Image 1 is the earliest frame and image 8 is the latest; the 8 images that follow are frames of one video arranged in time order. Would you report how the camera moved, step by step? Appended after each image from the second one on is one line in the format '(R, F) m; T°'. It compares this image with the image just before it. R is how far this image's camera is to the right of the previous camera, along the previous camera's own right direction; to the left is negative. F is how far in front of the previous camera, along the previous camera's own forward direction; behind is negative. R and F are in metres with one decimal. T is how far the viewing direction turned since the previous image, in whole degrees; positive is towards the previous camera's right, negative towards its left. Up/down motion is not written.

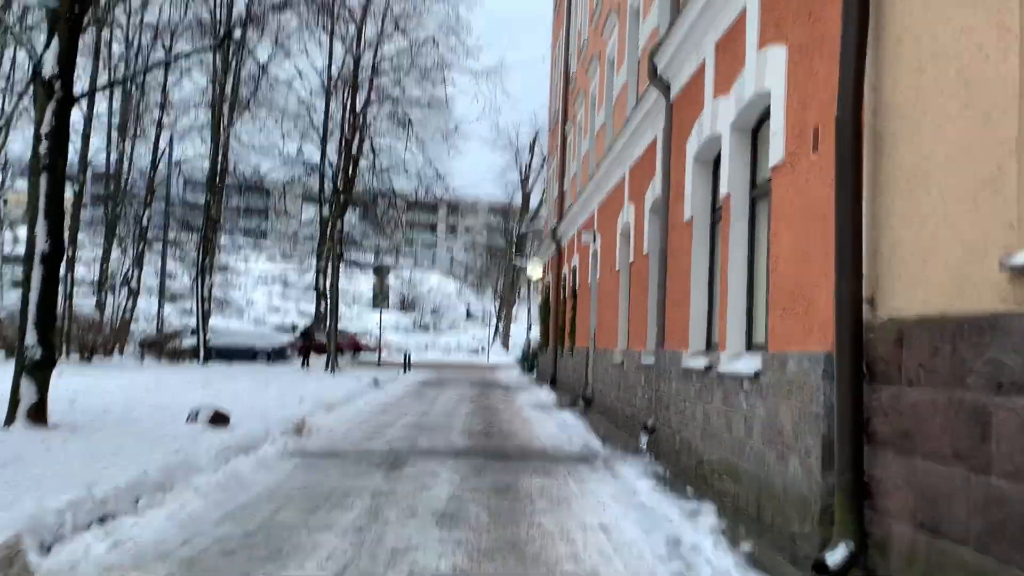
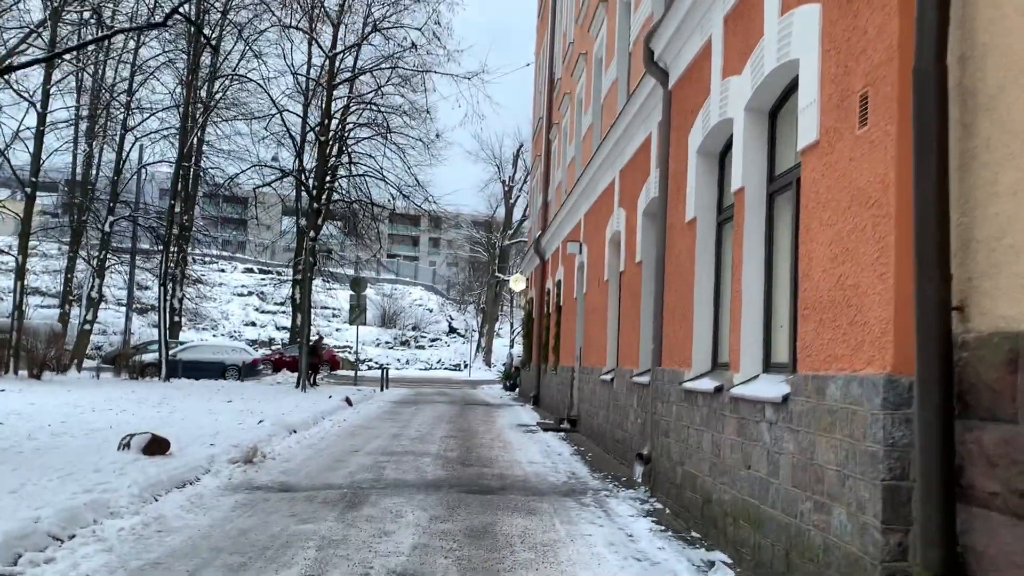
(0.0, +1.0) m; +1°
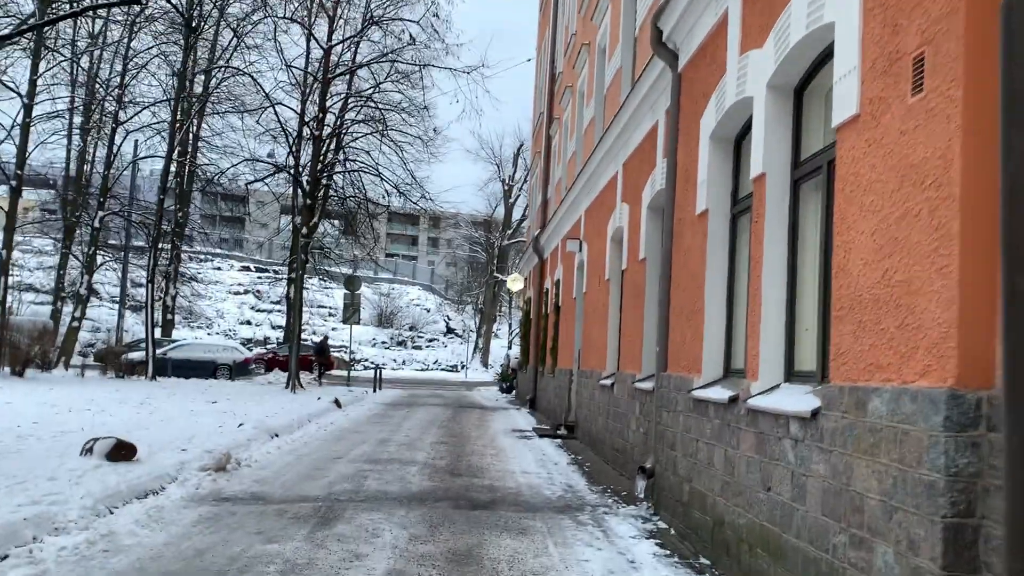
(0.0, +0.6) m; 0°
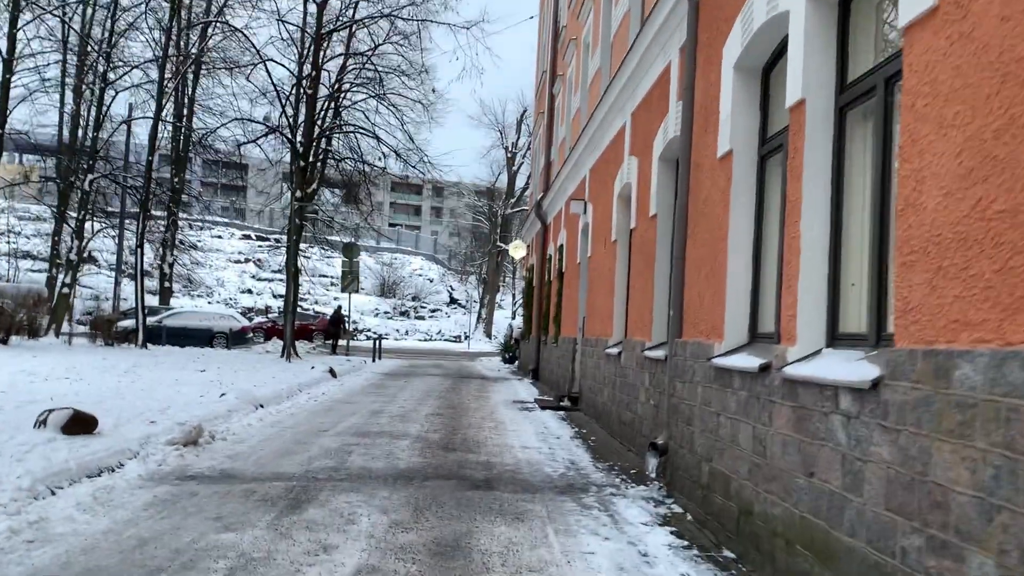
(+0.1, +0.7) m; 0°
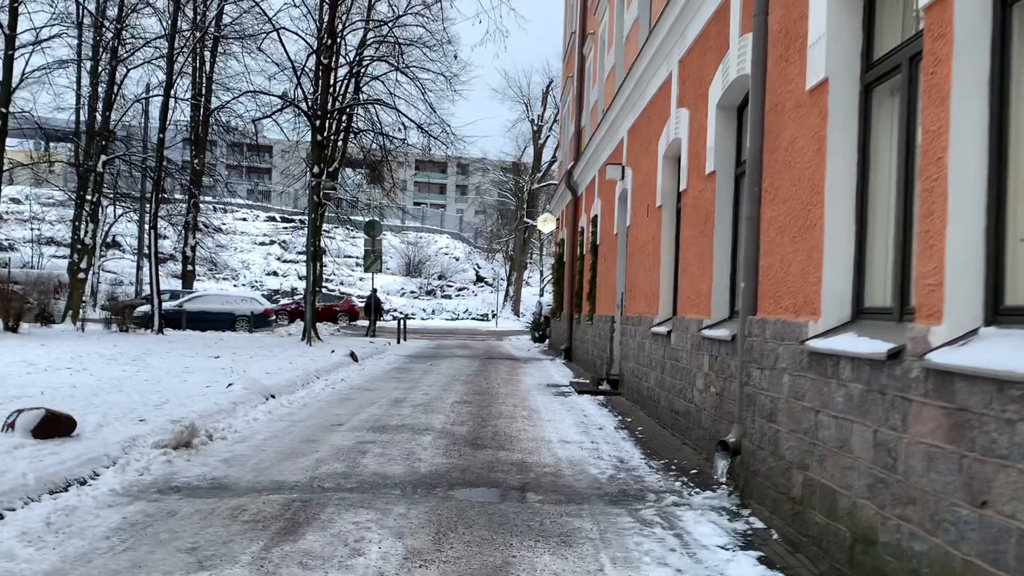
(-0.1, +1.0) m; -2°
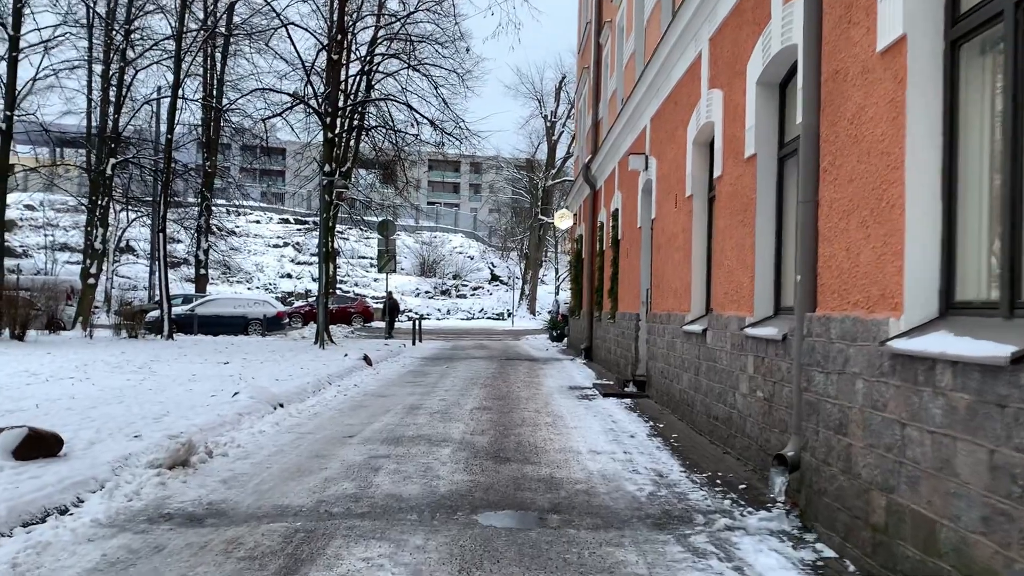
(-0.1, +0.6) m; -1°
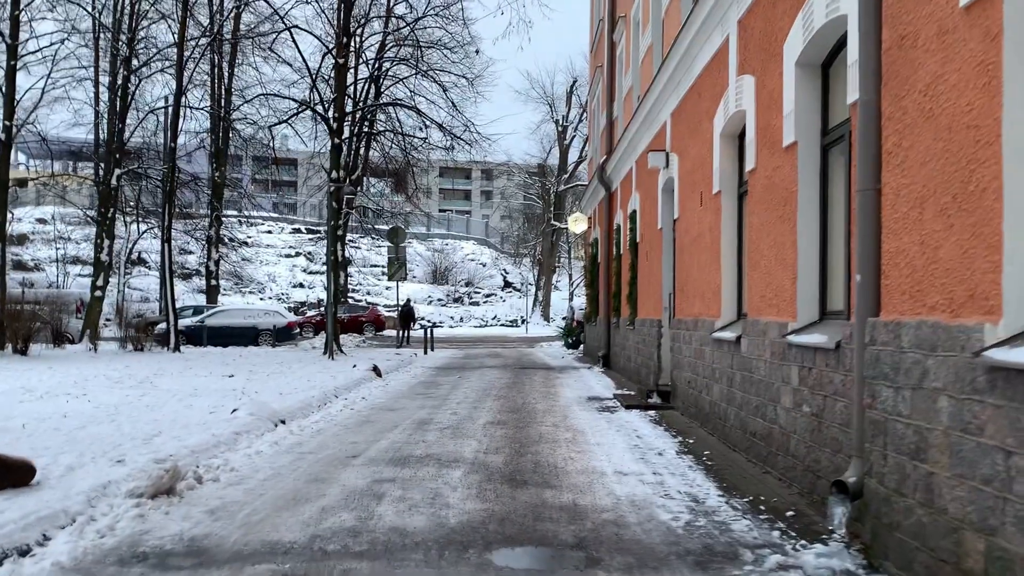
(0.0, +0.6) m; -1°
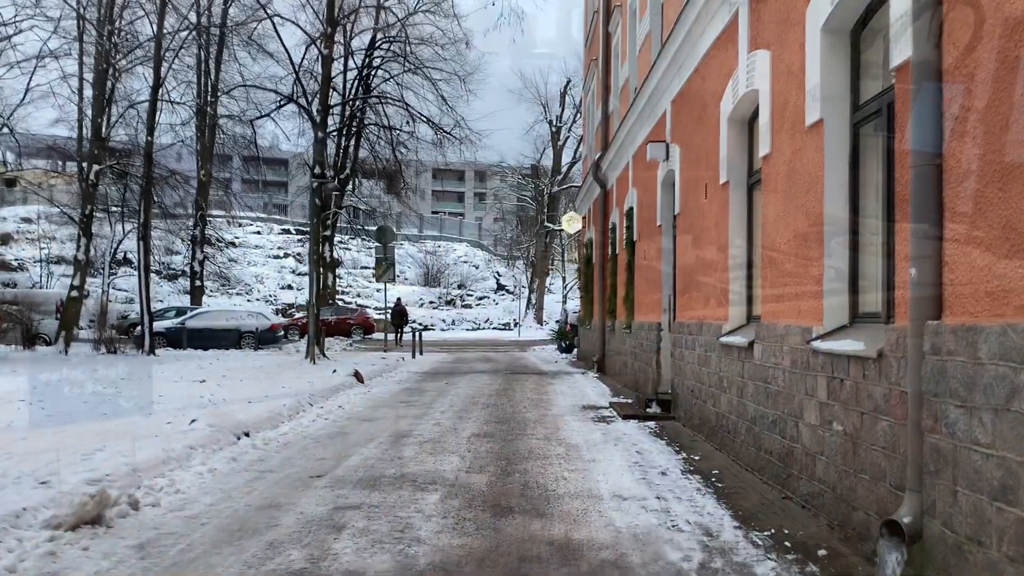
(+0.1, +0.7) m; 0°
